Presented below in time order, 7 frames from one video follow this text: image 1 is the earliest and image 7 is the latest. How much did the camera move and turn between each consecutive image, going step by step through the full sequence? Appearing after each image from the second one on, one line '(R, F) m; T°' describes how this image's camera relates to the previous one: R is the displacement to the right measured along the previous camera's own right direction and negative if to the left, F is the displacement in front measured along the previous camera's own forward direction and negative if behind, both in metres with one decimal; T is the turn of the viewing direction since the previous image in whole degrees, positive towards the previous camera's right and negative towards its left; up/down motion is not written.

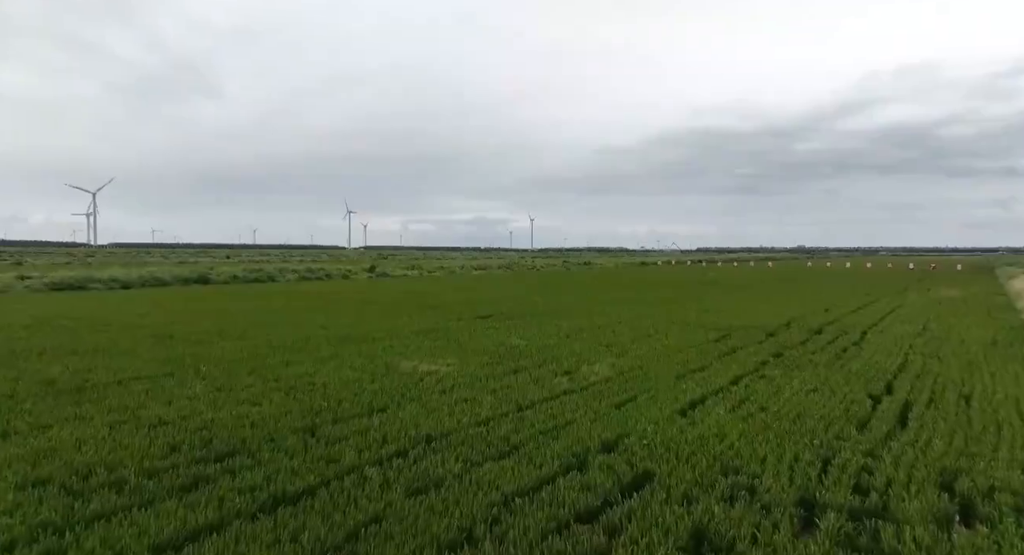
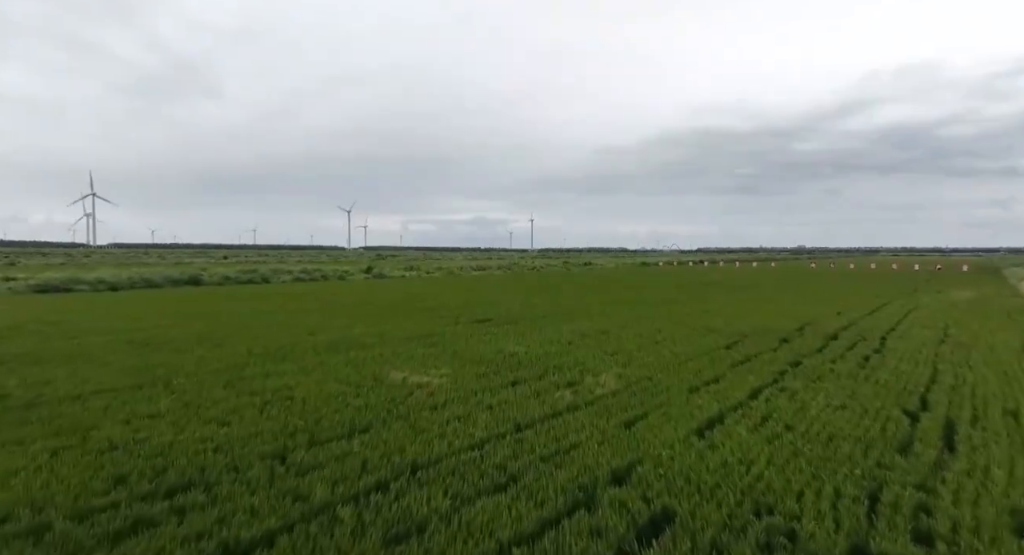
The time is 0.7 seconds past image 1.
(0.0, +1.0) m; 0°
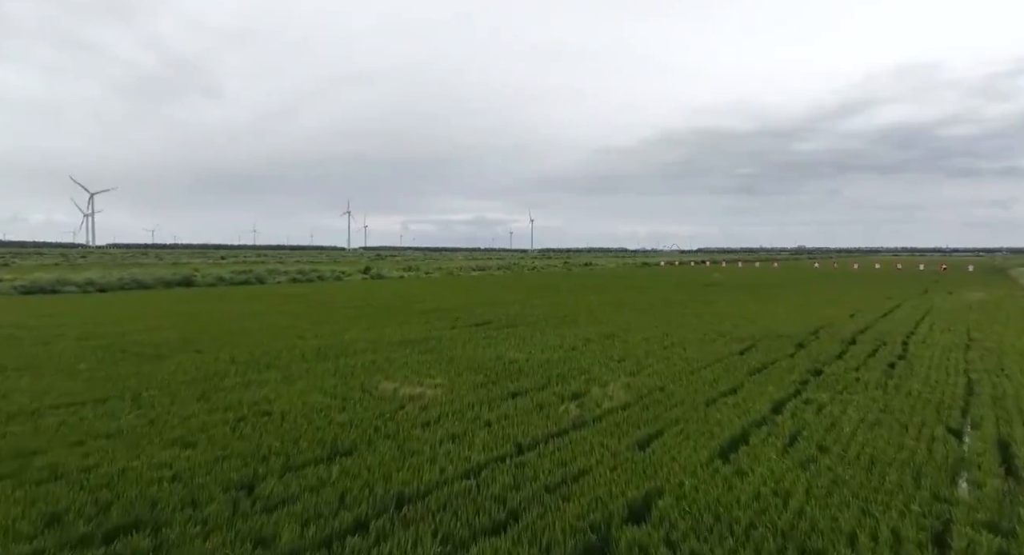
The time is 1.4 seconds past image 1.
(0.0, +0.9) m; 0°
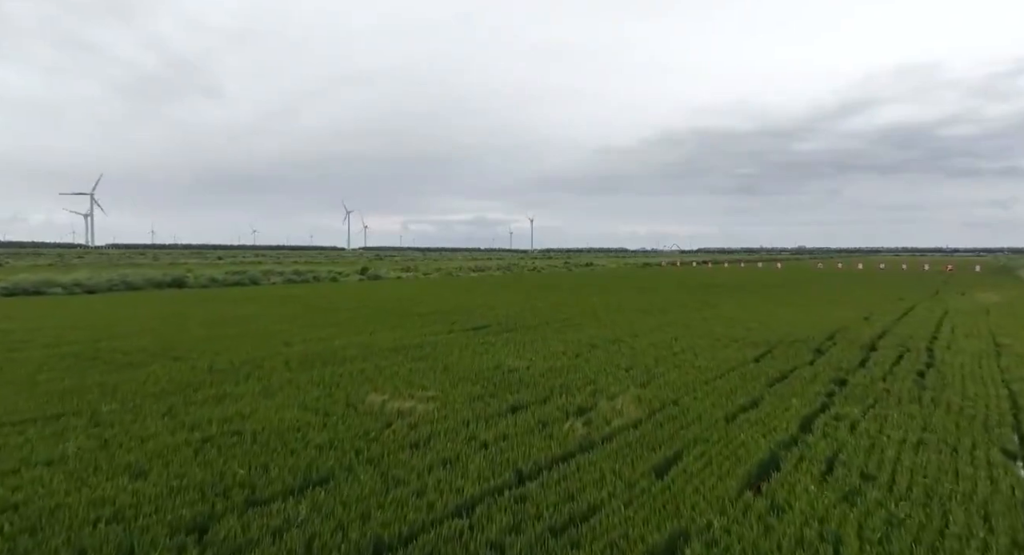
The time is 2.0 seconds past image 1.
(0.0, +1.0) m; 0°
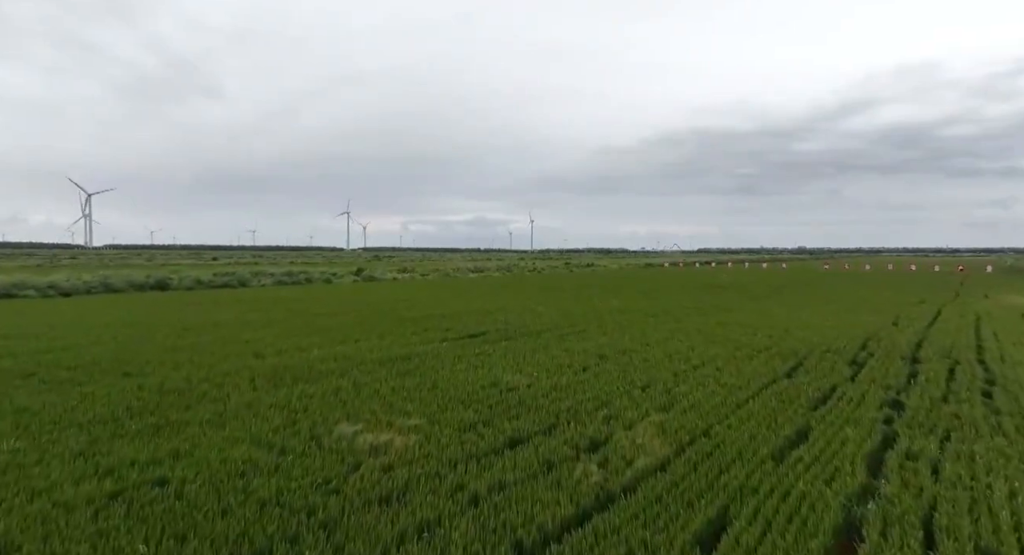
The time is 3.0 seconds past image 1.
(0.0, +1.7) m; 0°
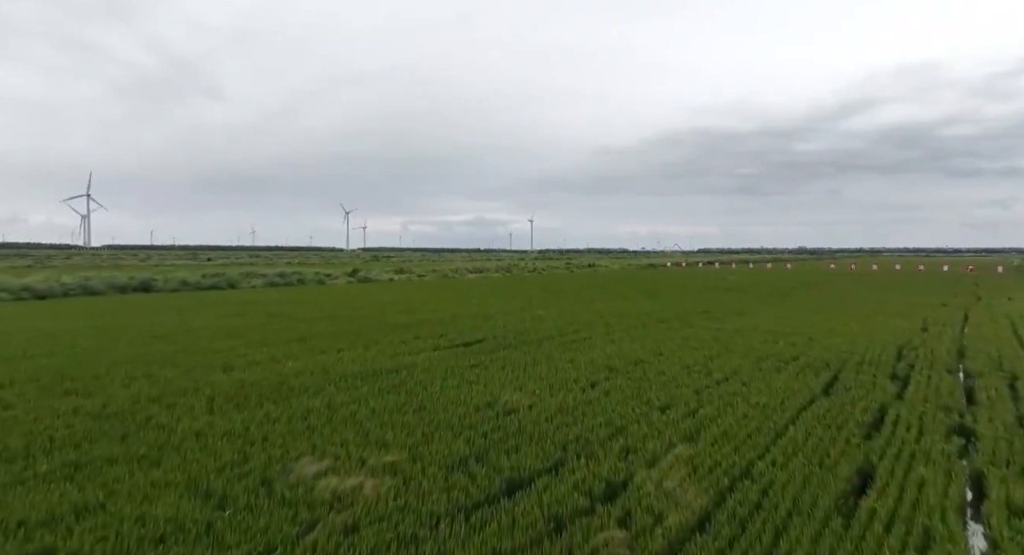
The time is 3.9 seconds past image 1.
(0.0, +1.6) m; 0°
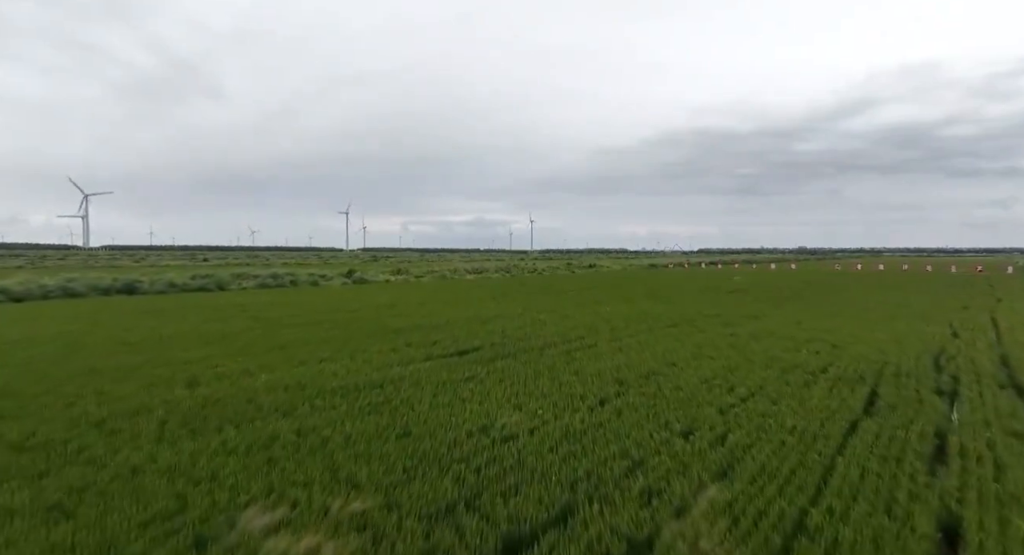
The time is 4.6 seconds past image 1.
(0.0, +1.4) m; 0°
